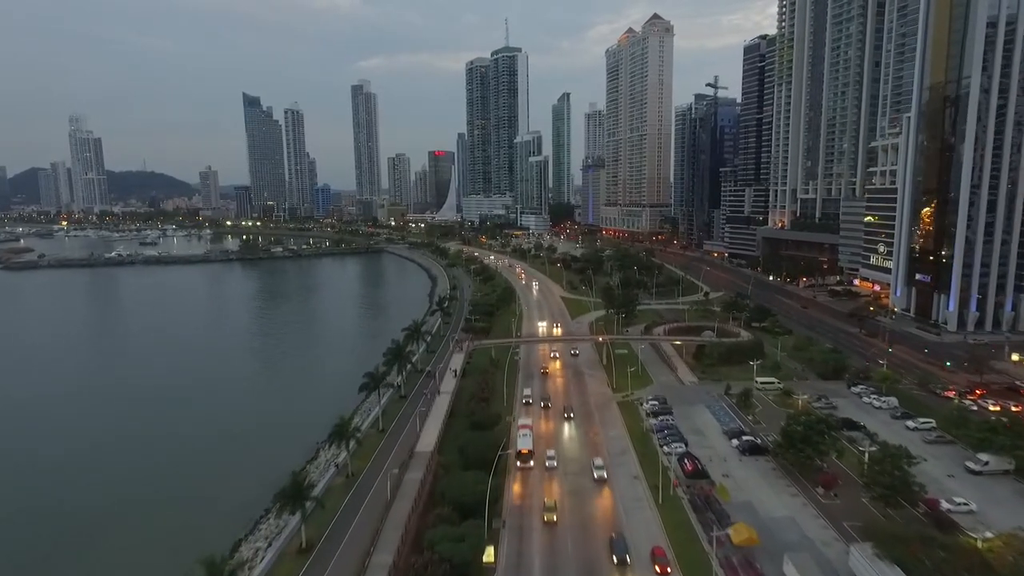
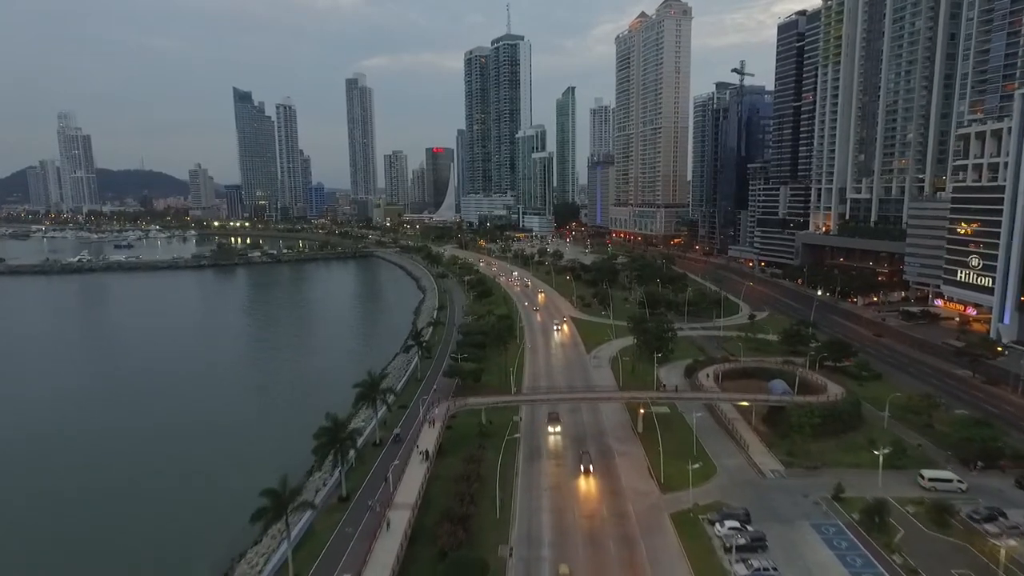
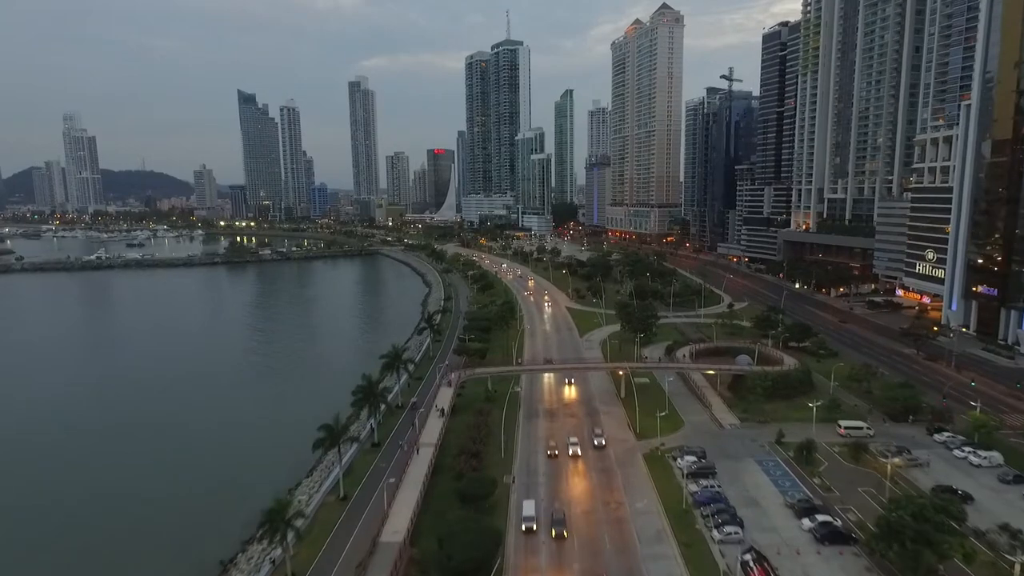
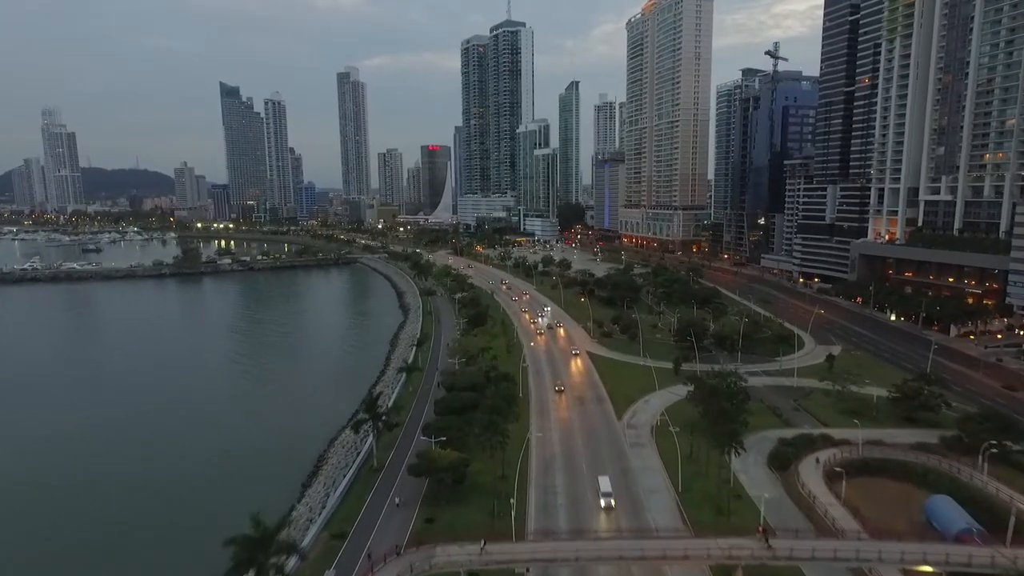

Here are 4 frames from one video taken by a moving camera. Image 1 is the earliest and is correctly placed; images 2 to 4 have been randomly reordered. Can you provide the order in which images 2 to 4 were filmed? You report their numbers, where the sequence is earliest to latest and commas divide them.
3, 2, 4
